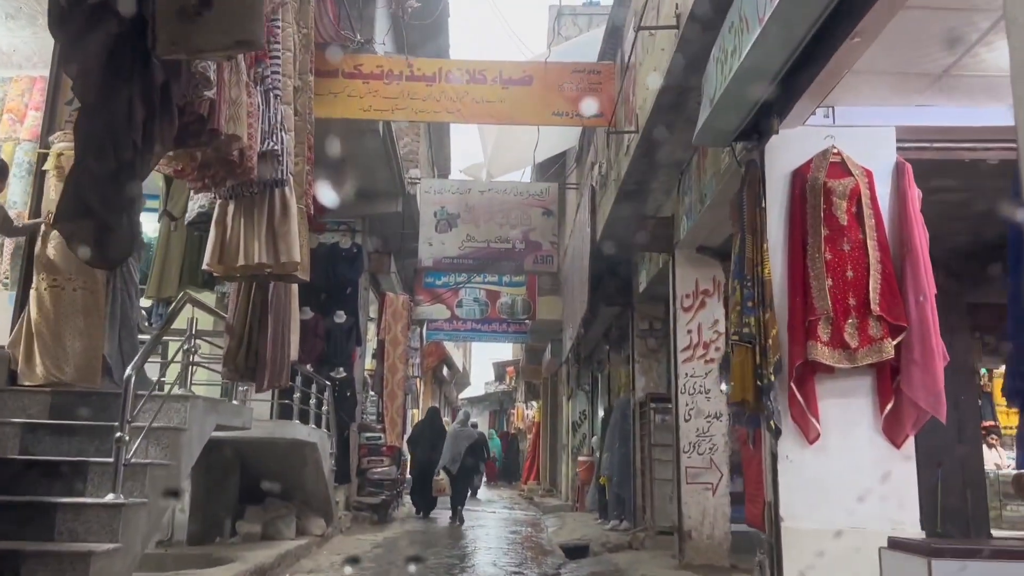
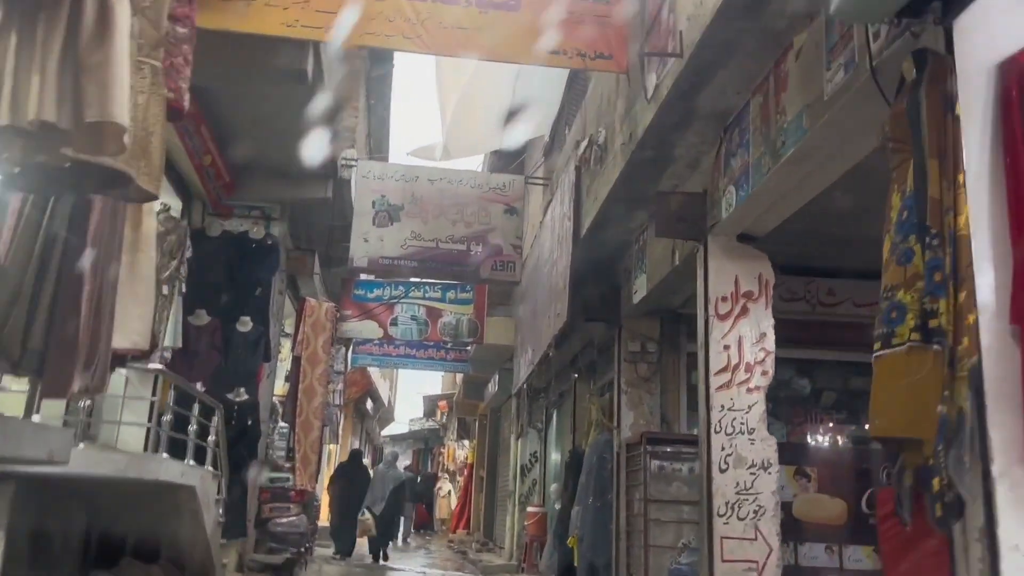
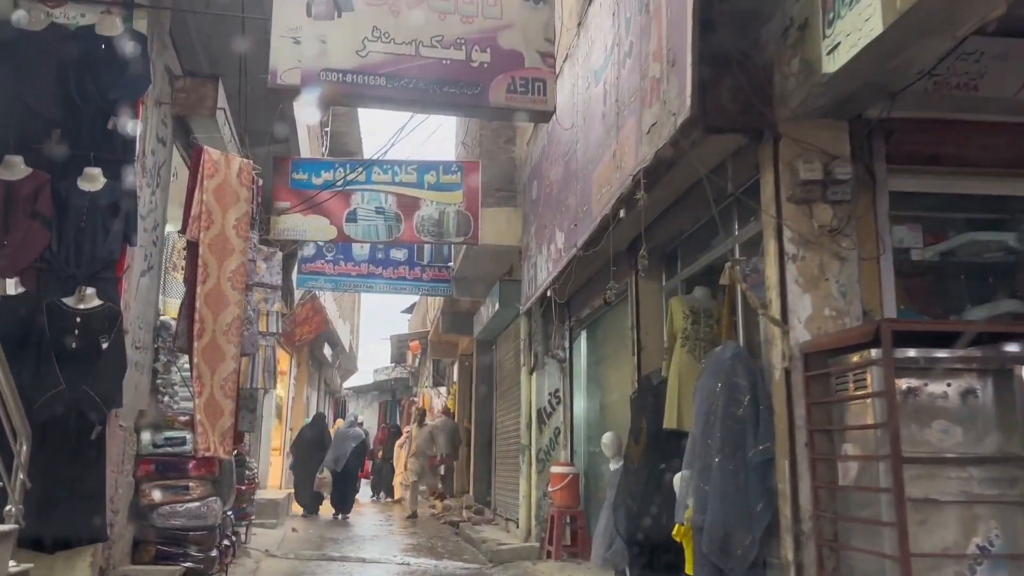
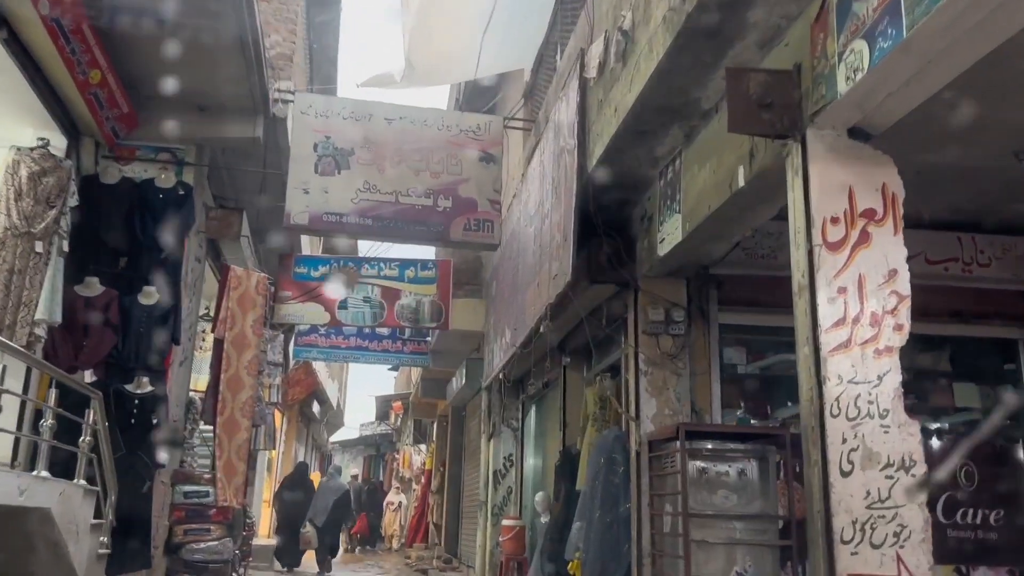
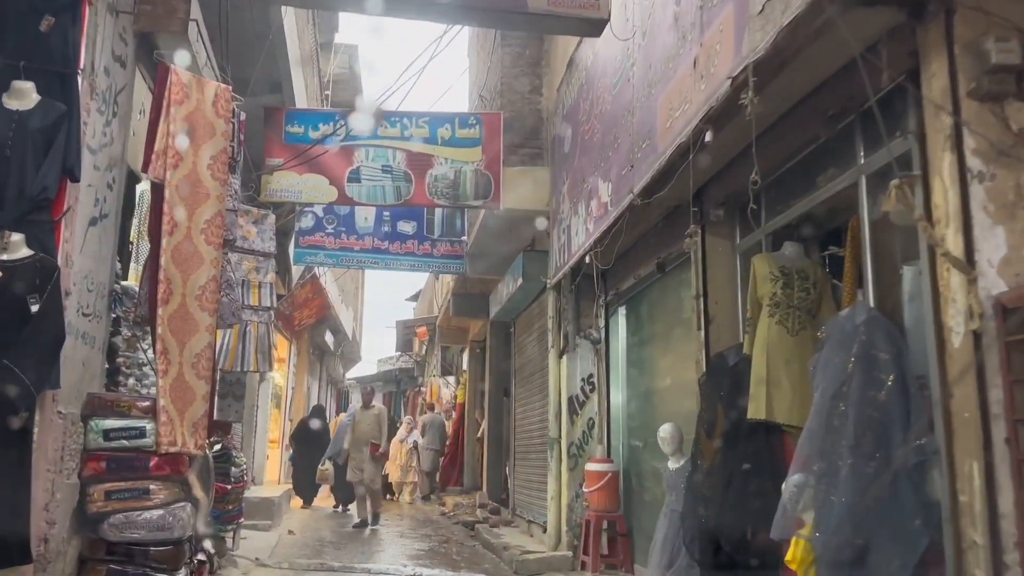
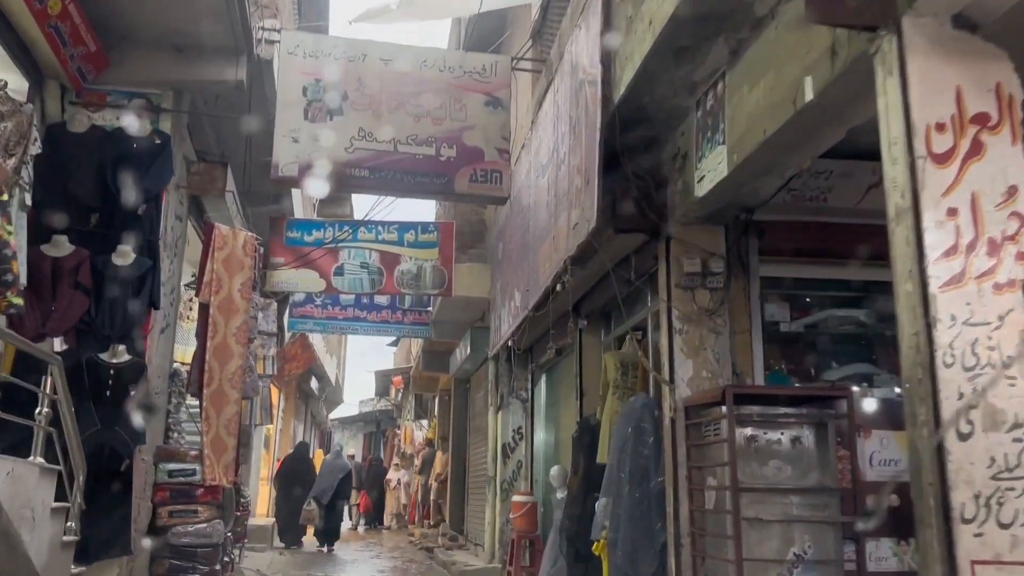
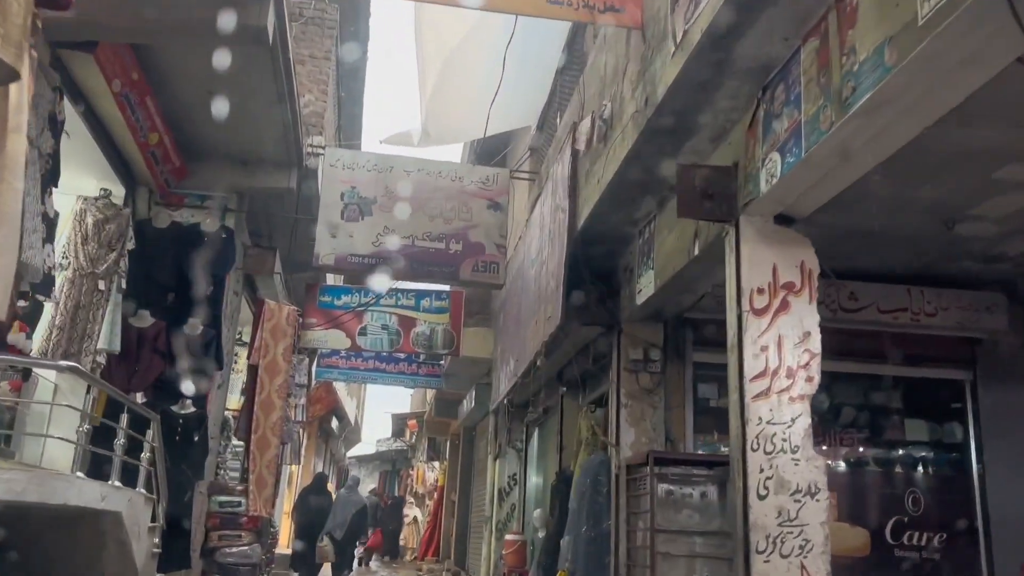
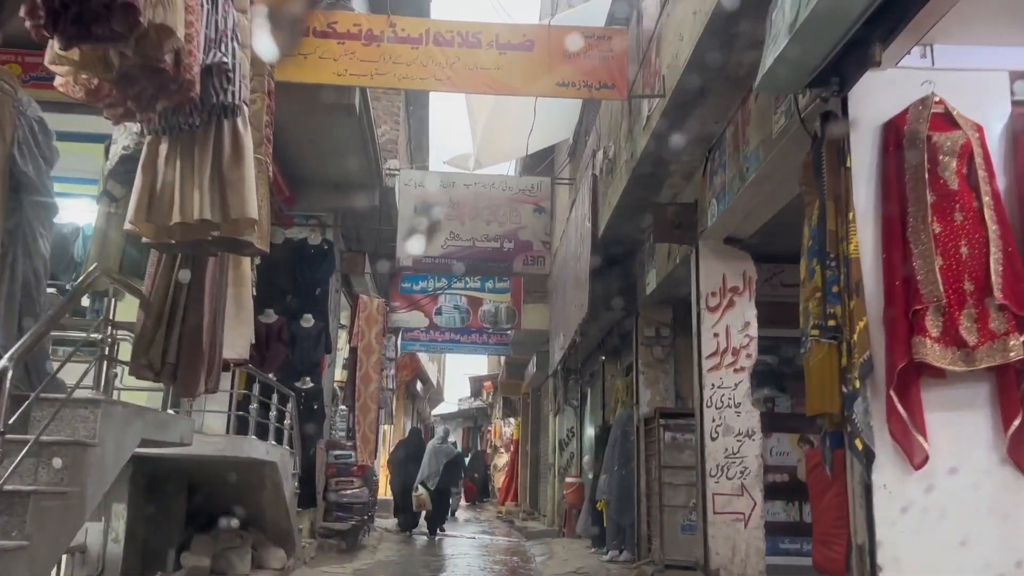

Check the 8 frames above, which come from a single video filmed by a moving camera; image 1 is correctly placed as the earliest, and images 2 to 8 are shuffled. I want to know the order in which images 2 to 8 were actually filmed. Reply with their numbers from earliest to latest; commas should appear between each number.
8, 2, 7, 4, 6, 3, 5
